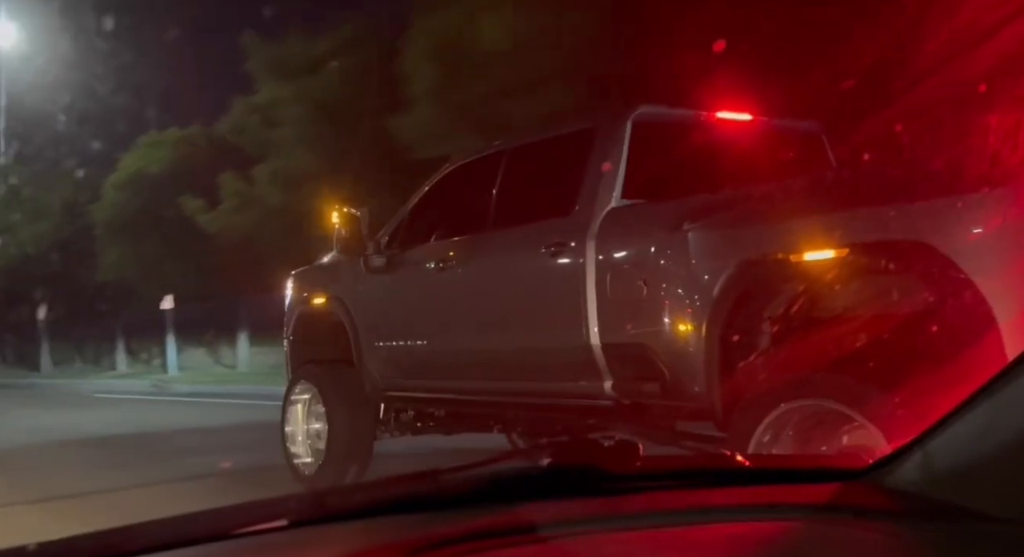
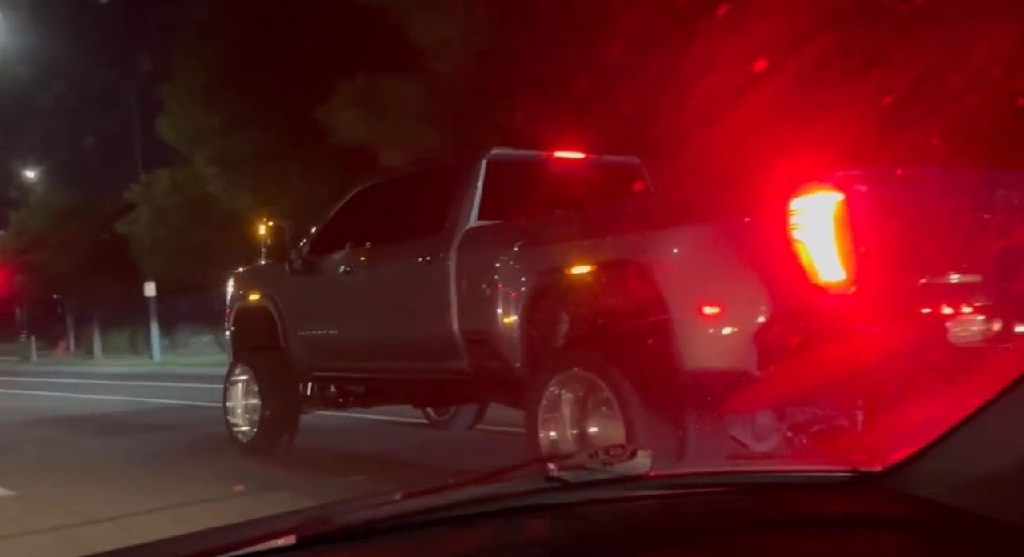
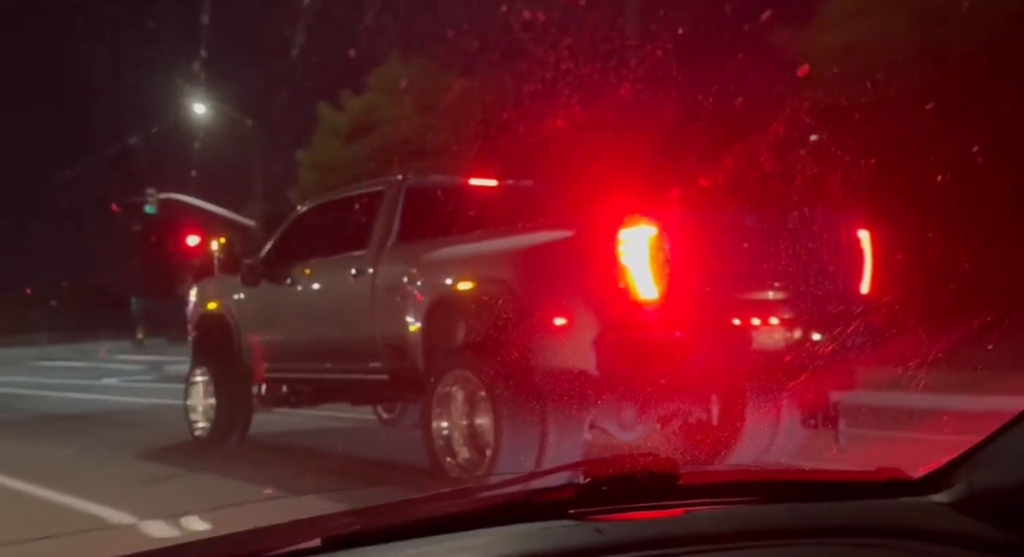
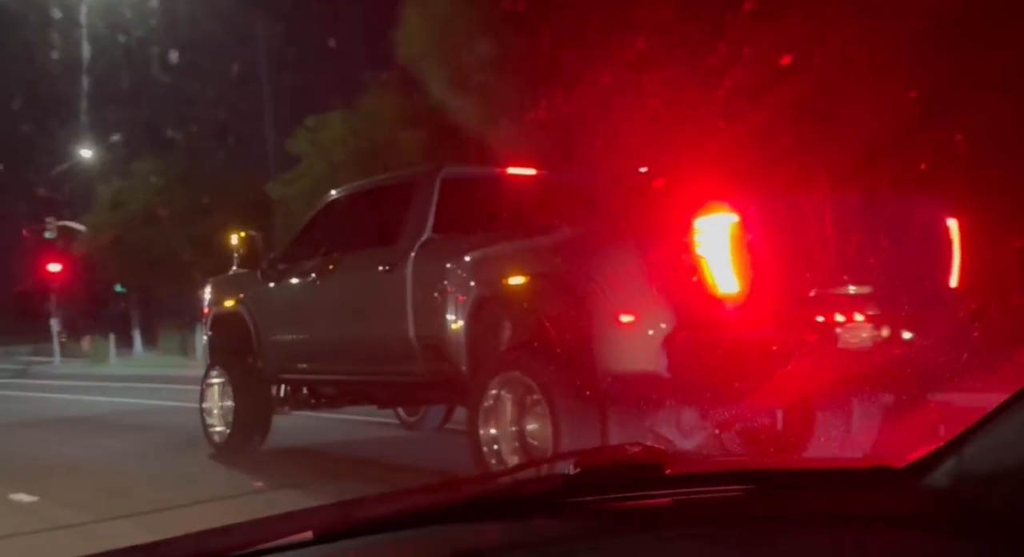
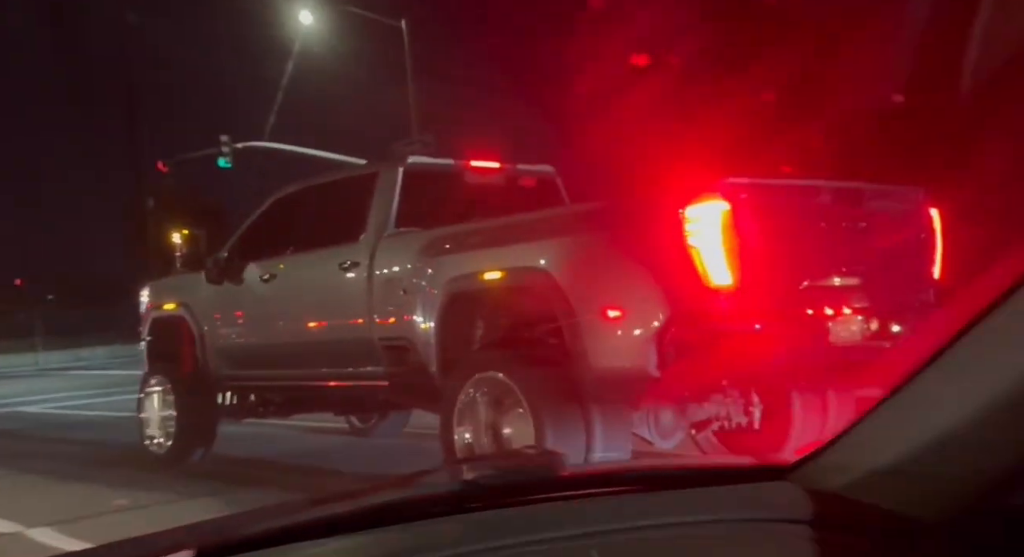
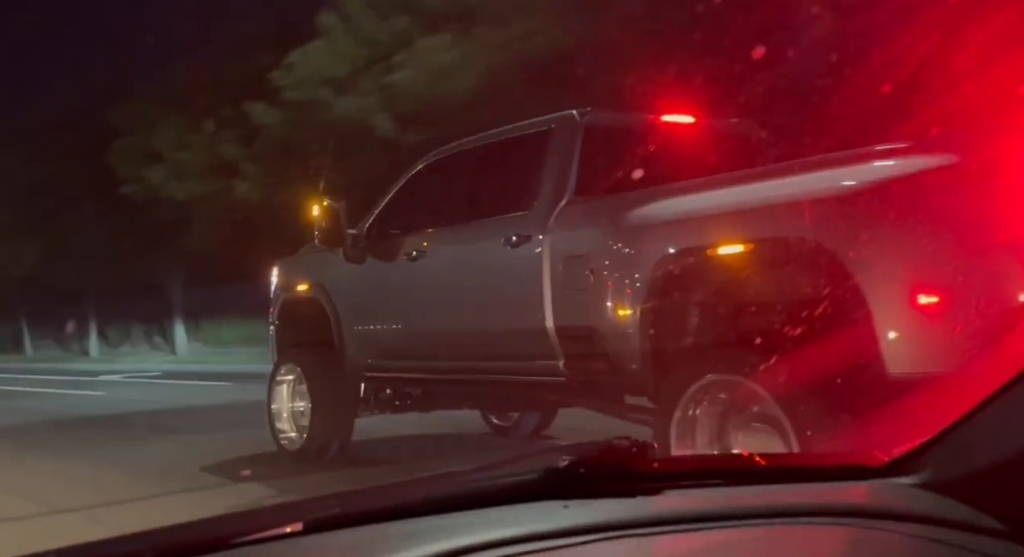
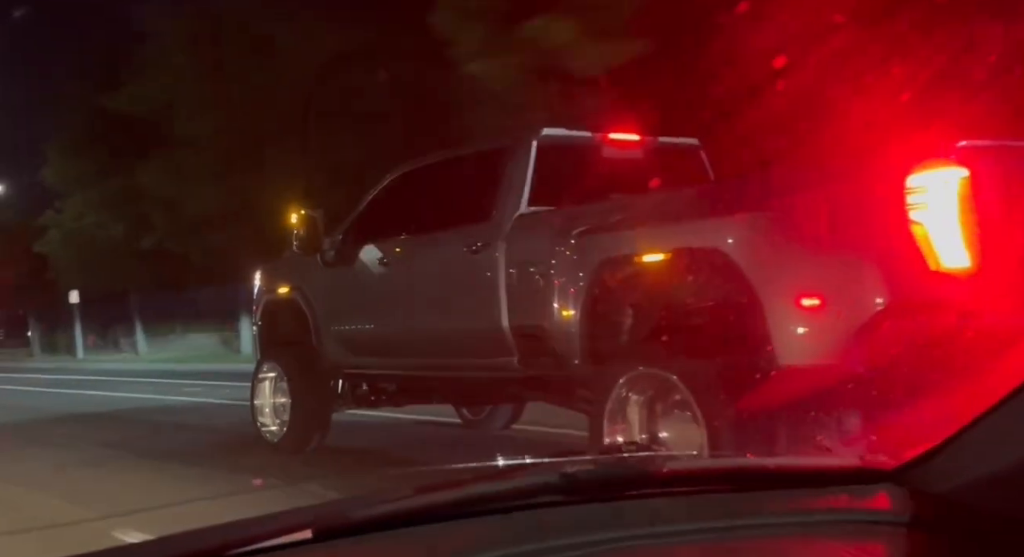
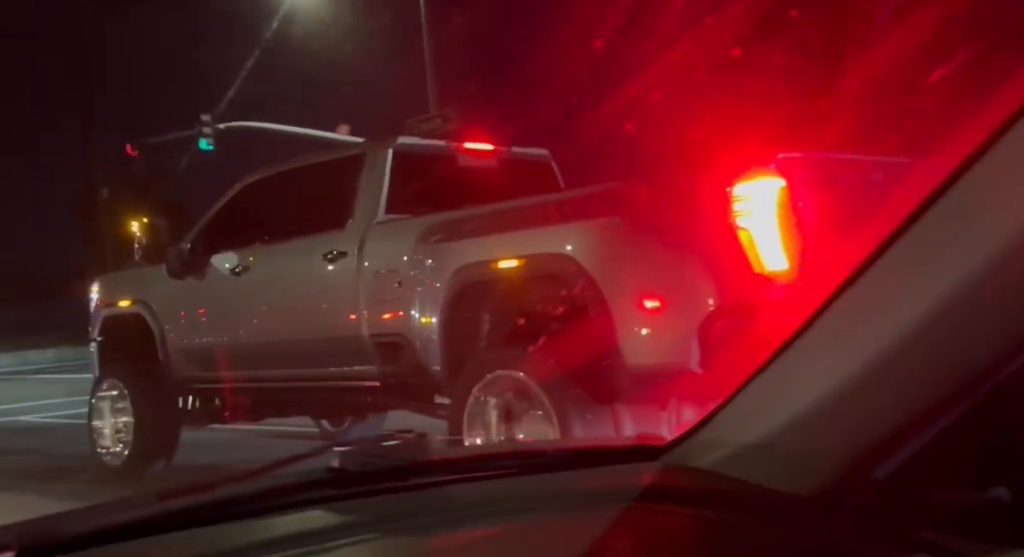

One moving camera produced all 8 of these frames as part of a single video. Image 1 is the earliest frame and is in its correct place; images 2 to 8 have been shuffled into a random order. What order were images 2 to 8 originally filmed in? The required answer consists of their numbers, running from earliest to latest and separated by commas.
6, 7, 2, 4, 3, 5, 8
